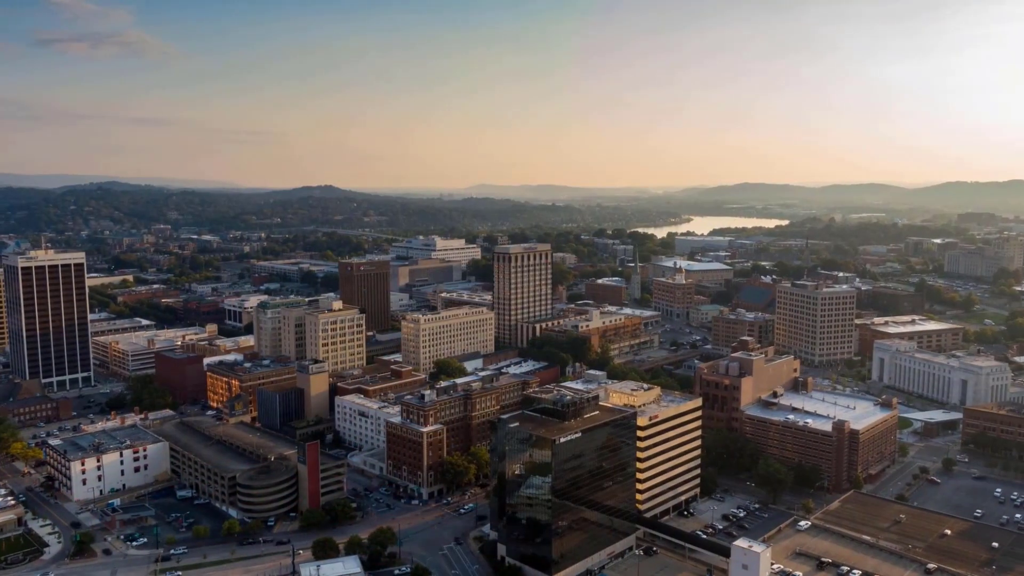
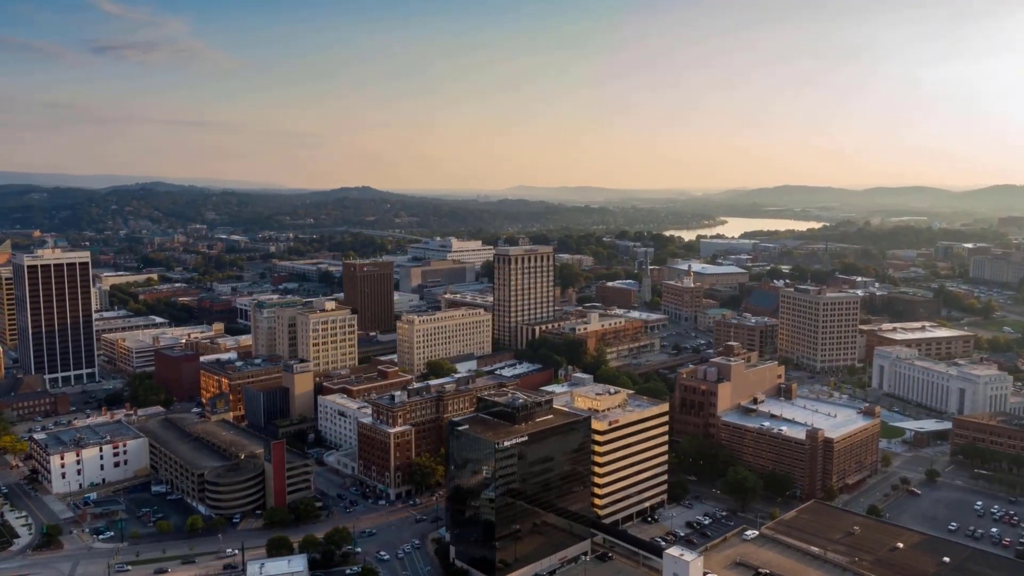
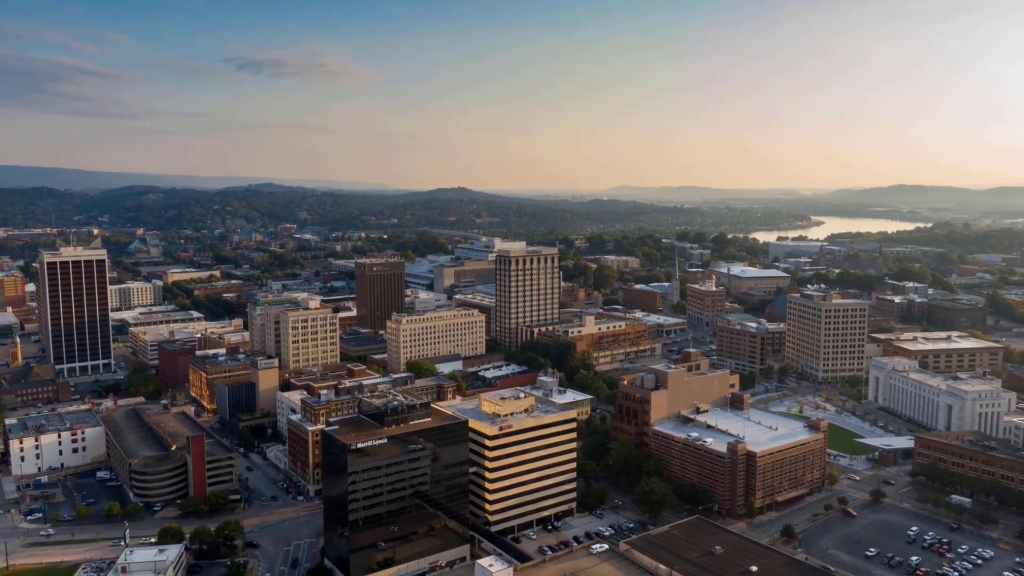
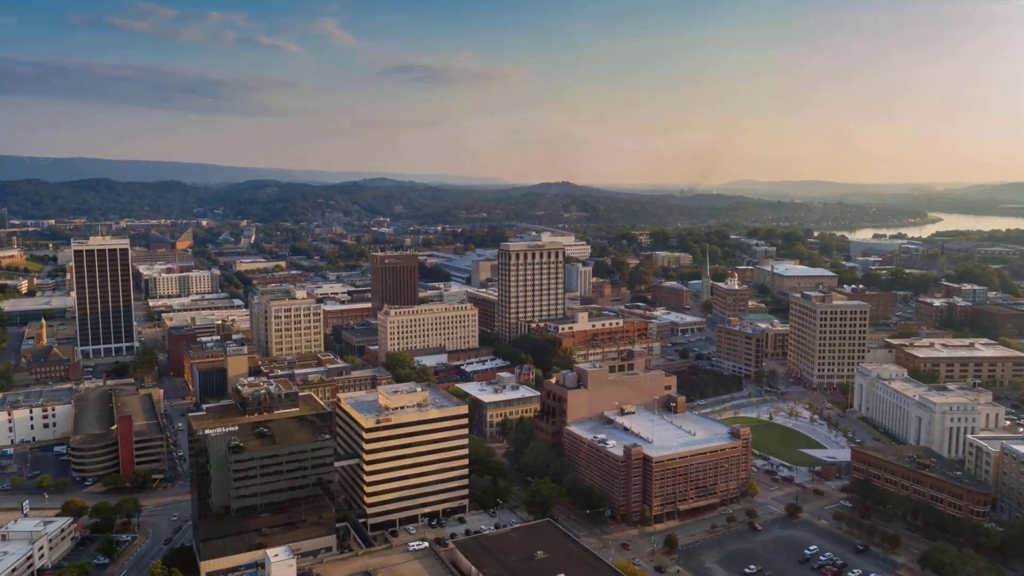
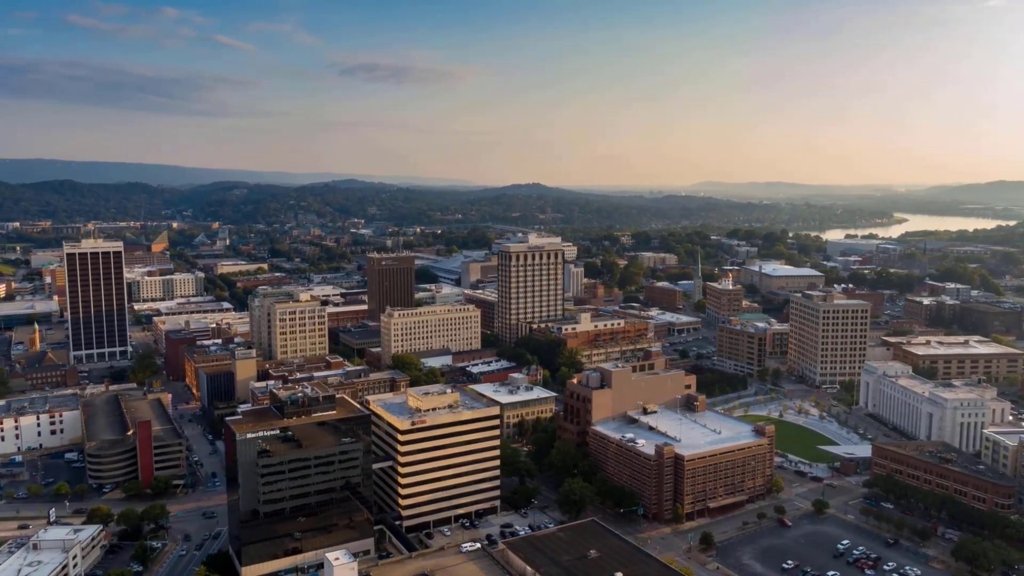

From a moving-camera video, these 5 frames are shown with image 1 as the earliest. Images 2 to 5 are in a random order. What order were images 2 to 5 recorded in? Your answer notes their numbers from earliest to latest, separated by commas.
2, 3, 5, 4
